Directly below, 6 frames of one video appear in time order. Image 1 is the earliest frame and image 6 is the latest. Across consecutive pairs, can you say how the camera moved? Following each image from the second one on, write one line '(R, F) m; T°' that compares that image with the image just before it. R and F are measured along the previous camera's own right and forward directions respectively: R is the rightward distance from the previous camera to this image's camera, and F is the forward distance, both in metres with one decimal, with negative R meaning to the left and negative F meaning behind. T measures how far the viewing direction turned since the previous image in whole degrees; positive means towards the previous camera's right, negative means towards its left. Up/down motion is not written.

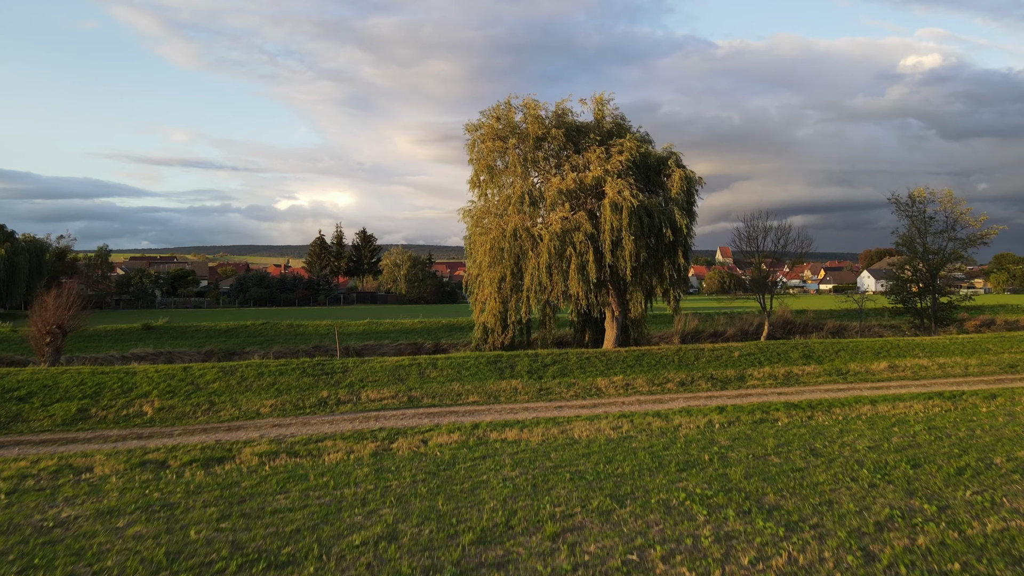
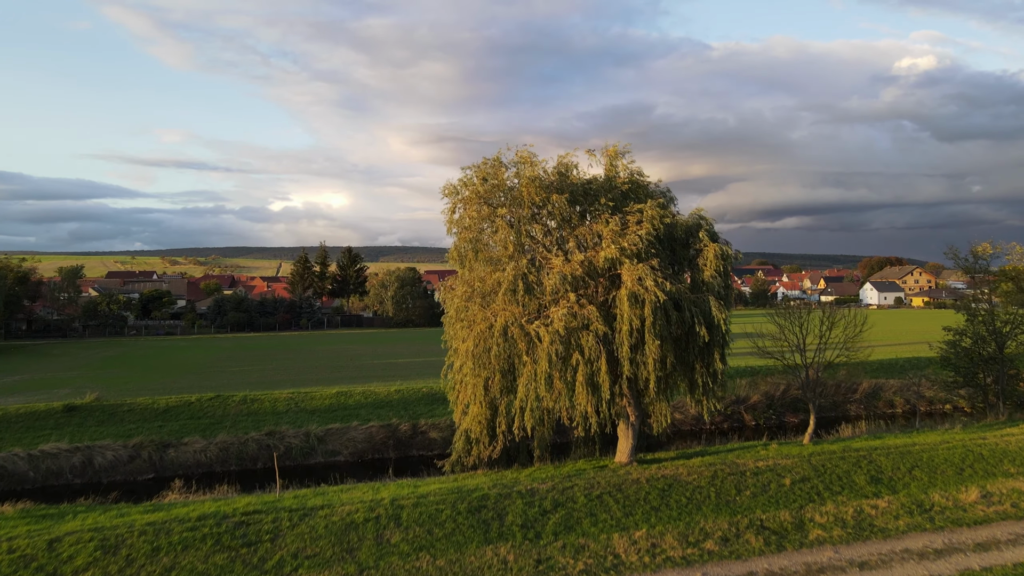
(+0.1, +3.3) m; 0°
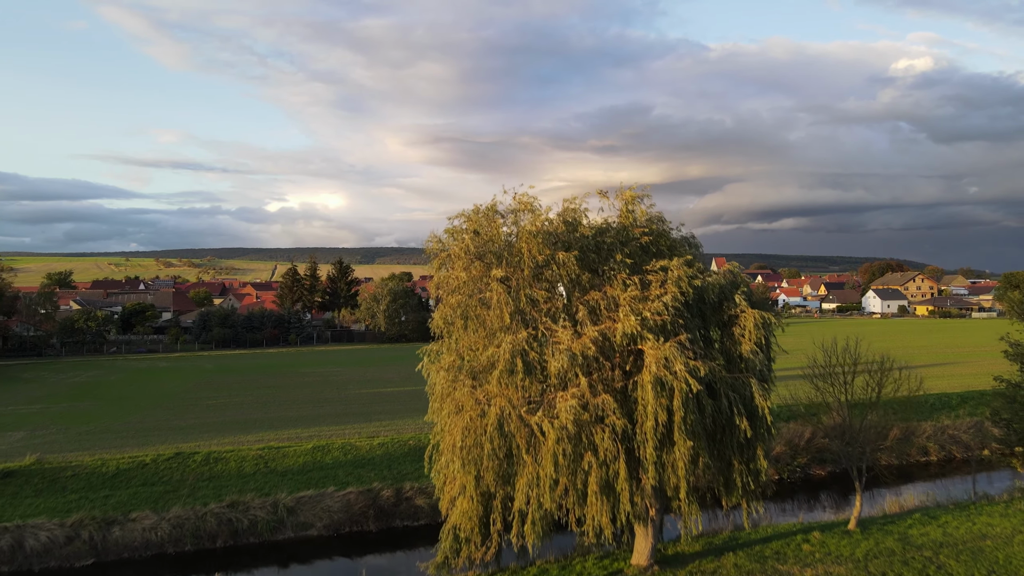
(0.0, +2.1) m; 0°
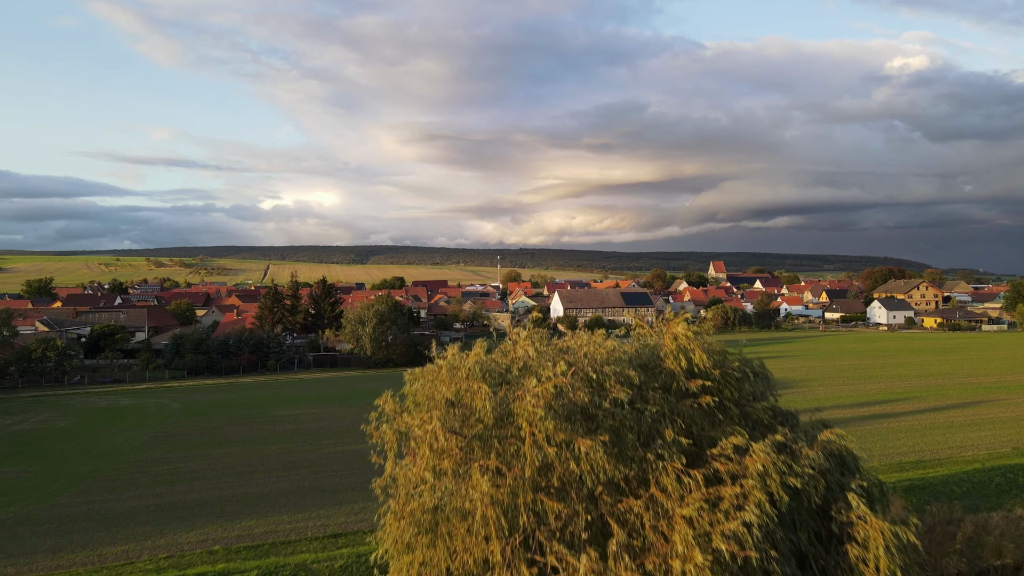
(0.0, +3.6) m; 0°
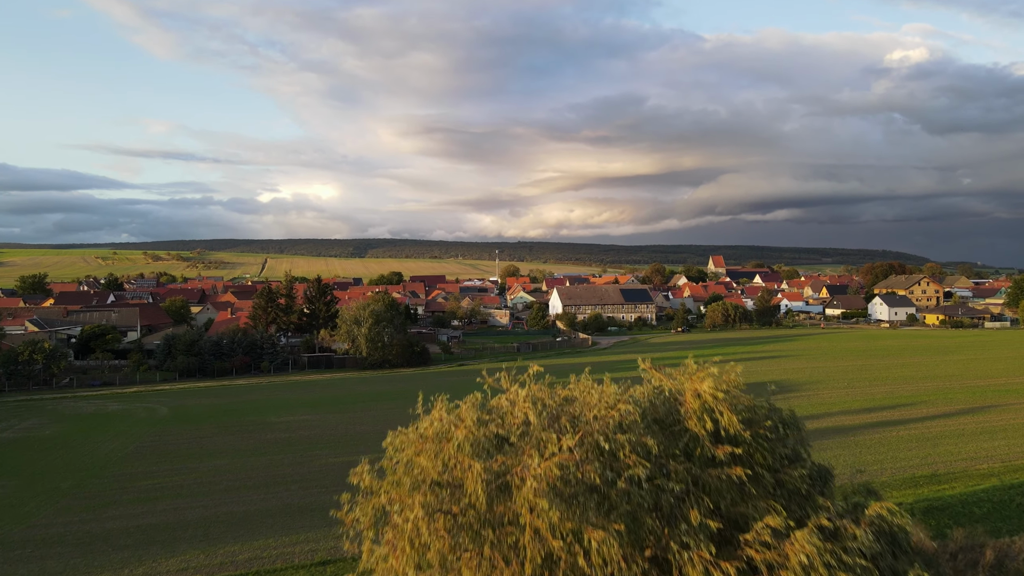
(0.0, +1.0) m; 0°
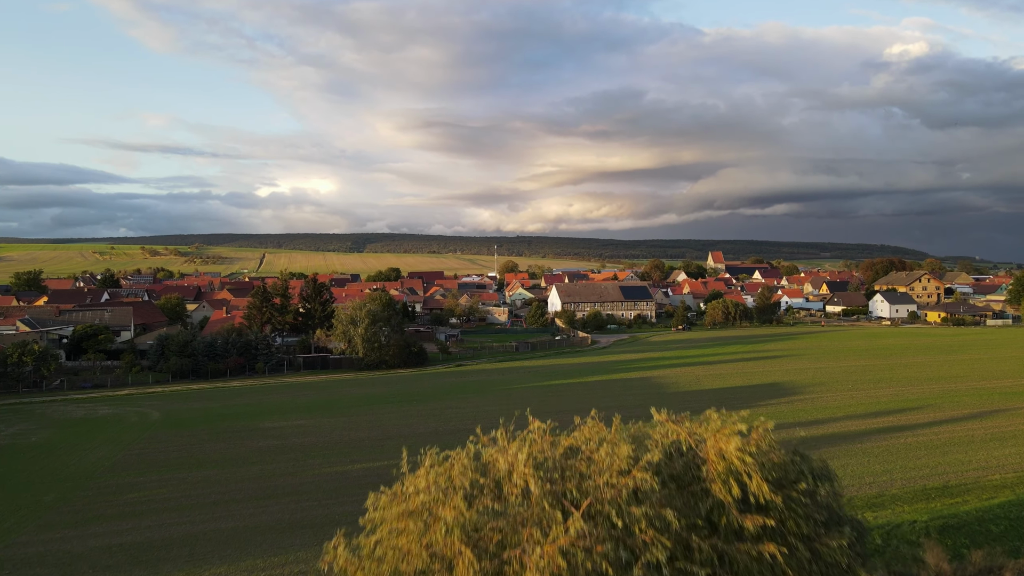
(0.0, +0.8) m; 0°
